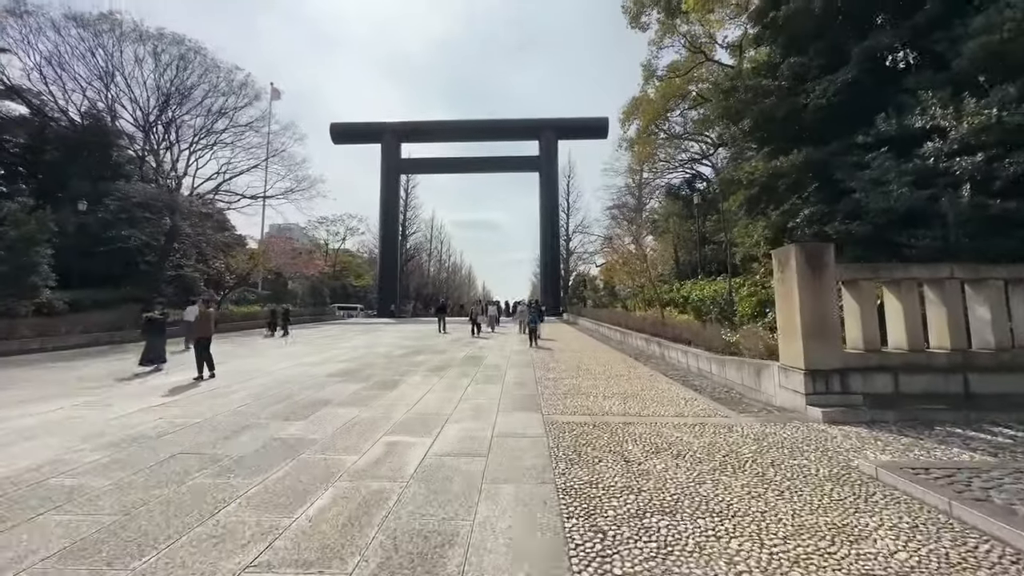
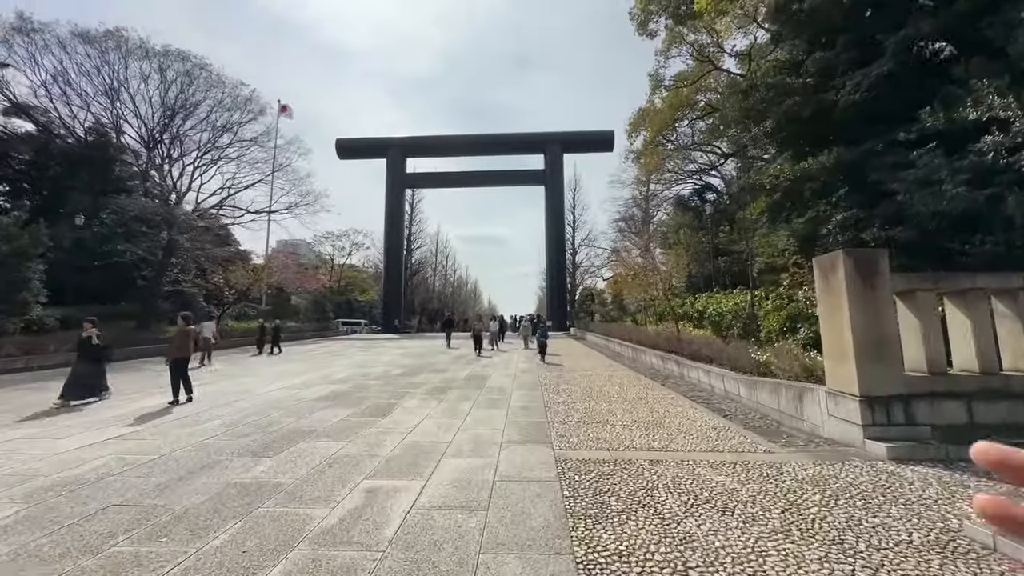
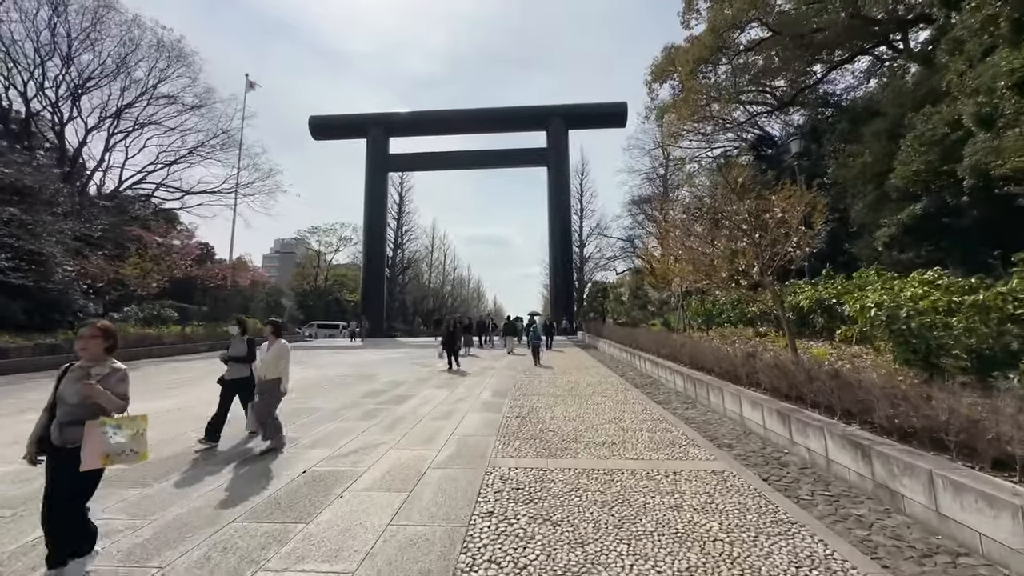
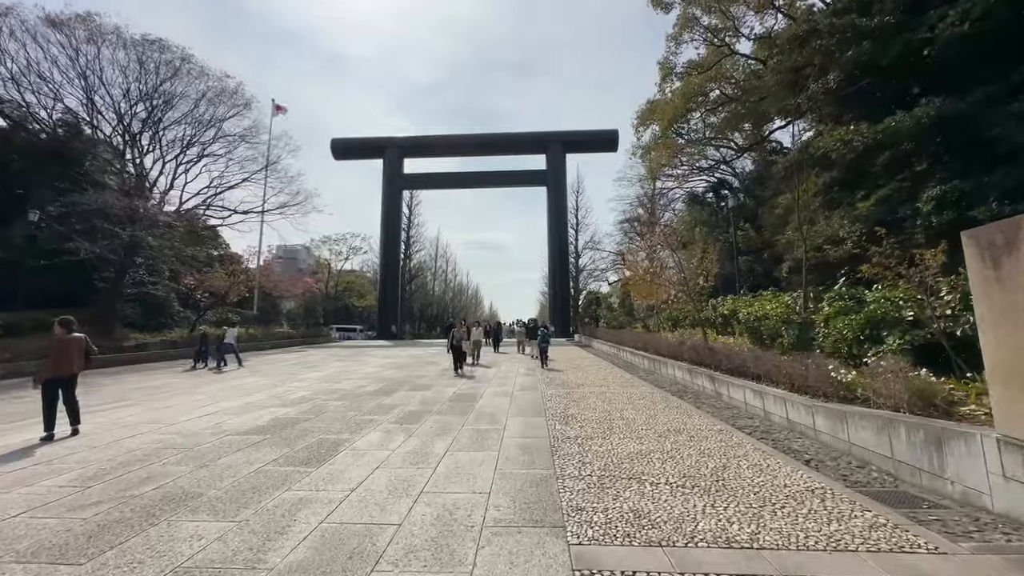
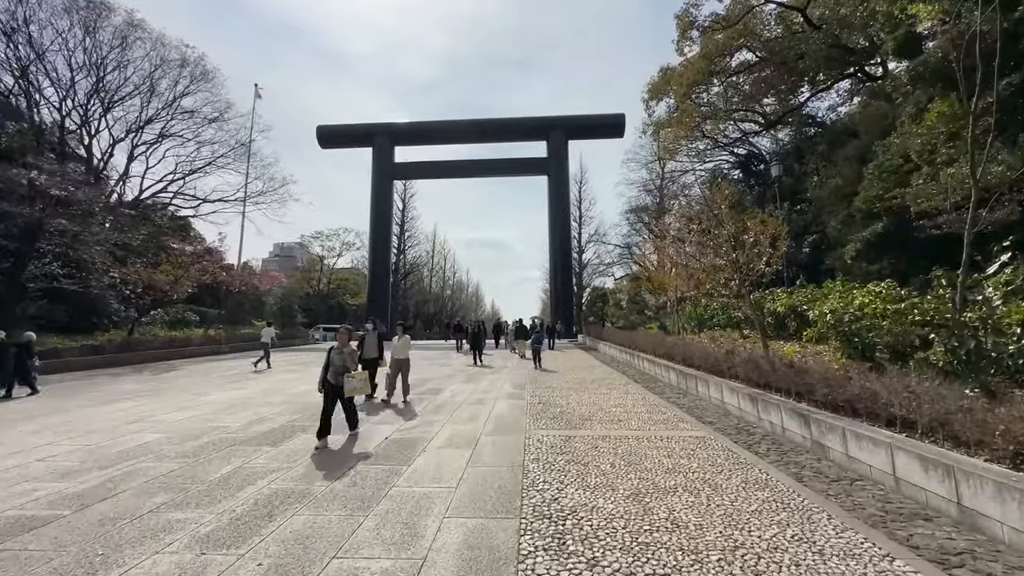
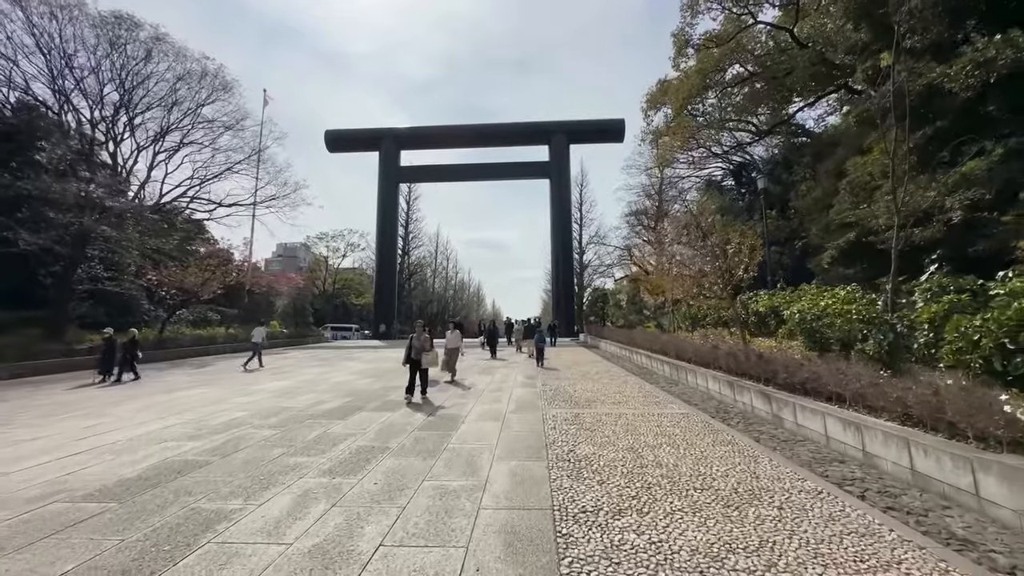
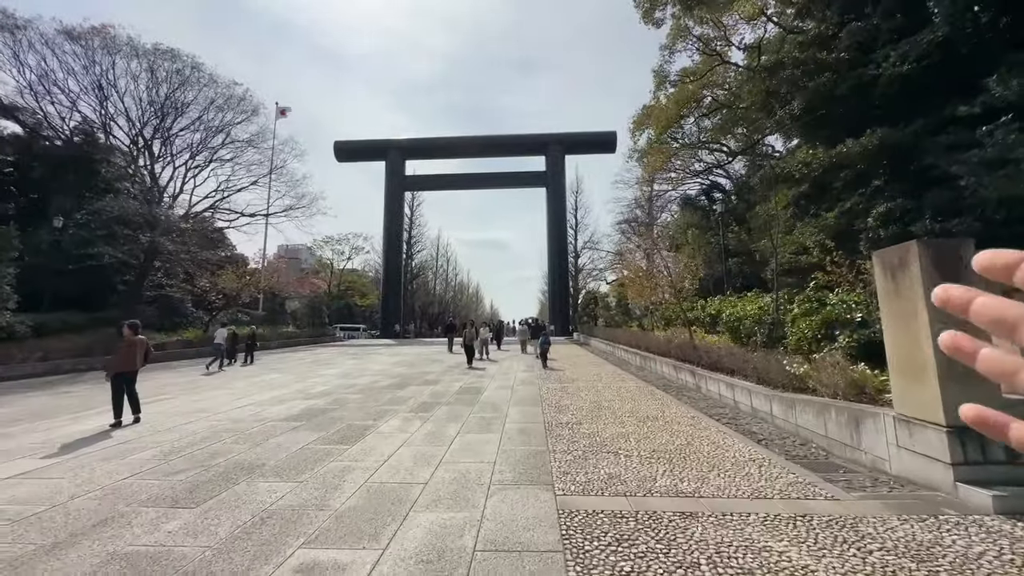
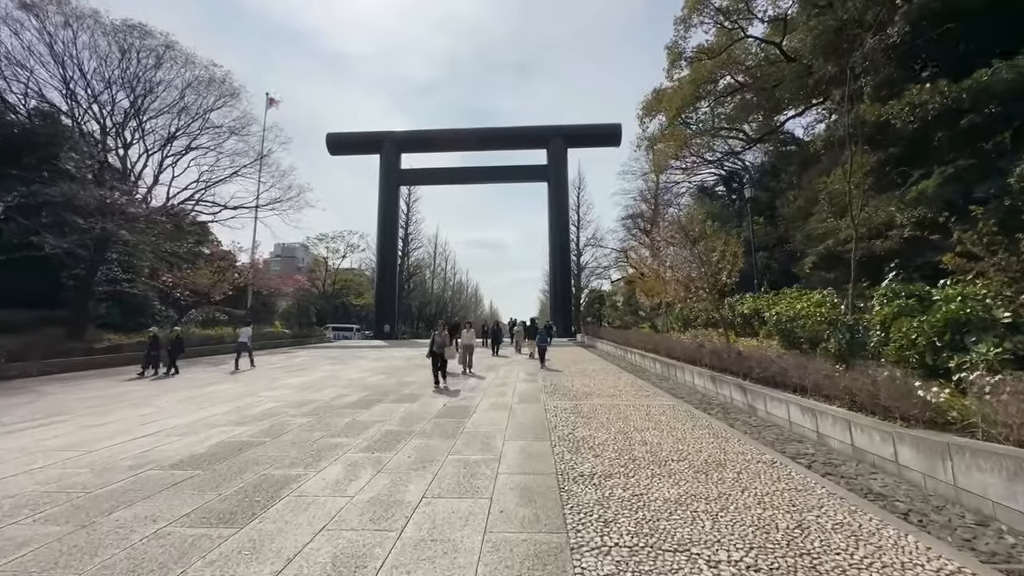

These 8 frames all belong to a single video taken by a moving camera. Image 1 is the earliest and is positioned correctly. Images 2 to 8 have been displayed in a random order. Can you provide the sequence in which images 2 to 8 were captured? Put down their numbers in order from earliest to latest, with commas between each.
2, 7, 4, 8, 6, 5, 3
